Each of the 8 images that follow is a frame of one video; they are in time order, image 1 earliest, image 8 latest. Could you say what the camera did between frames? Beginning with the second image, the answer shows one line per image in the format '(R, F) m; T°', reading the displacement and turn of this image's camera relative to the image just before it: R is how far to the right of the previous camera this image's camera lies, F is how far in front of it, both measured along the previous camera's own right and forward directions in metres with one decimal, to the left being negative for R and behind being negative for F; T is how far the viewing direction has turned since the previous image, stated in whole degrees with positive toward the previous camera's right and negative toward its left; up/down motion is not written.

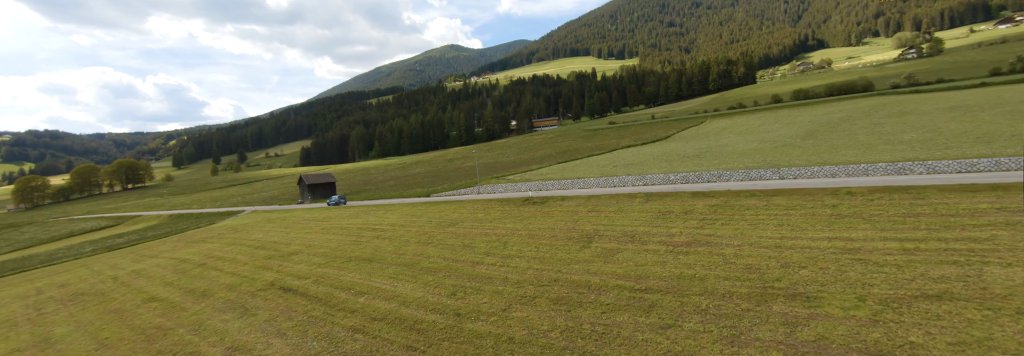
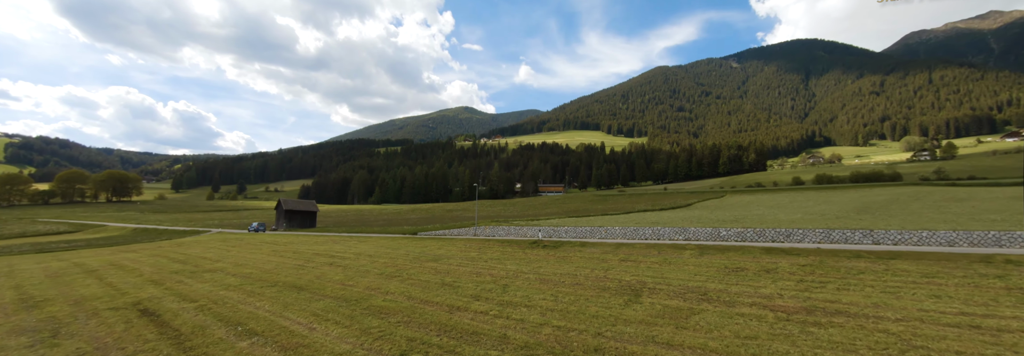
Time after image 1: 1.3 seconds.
(-0.2, +6.9) m; -1°
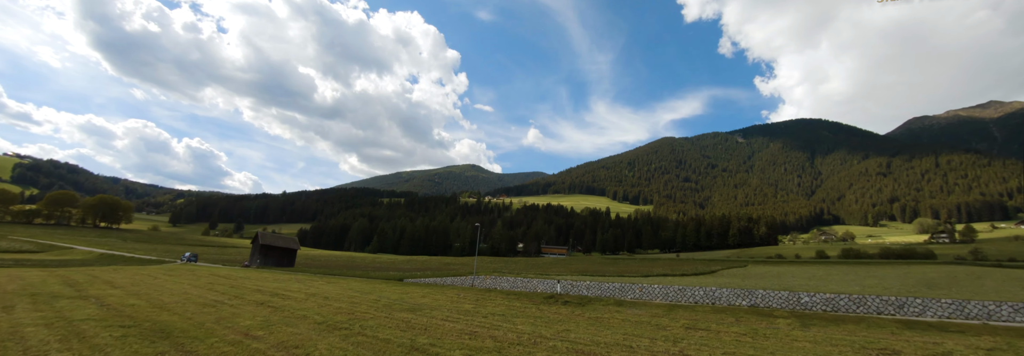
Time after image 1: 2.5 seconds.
(-0.4, +5.8) m; -1°
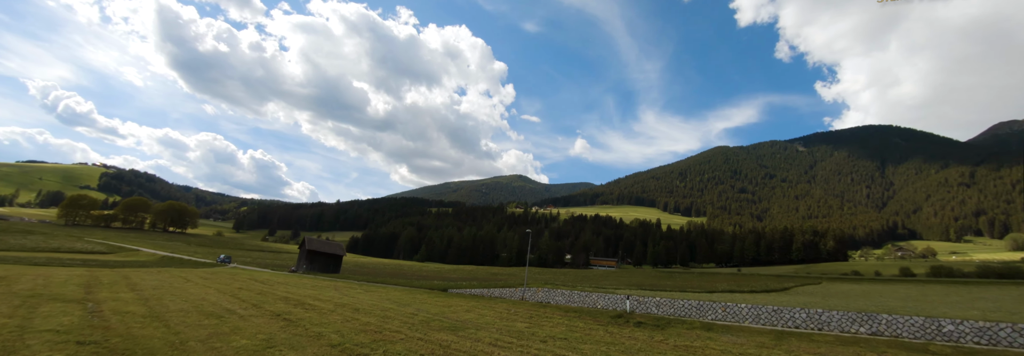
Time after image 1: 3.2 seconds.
(-0.5, +2.8) m; -6°
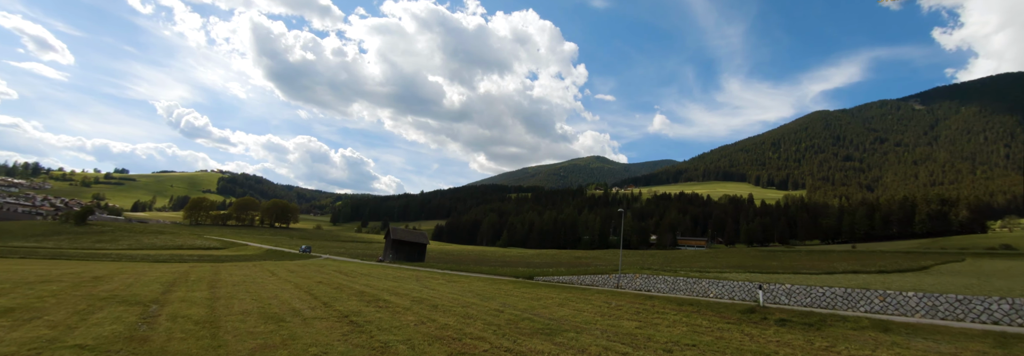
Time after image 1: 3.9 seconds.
(-0.6, +2.5) m; -10°
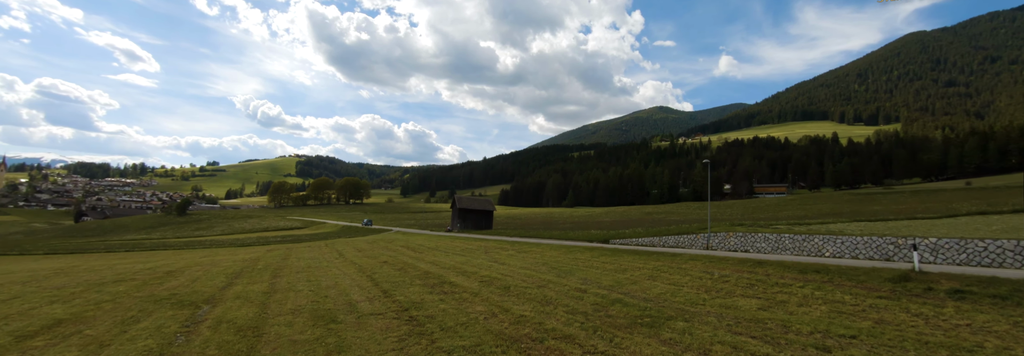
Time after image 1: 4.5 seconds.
(-0.3, +2.0) m; -8°
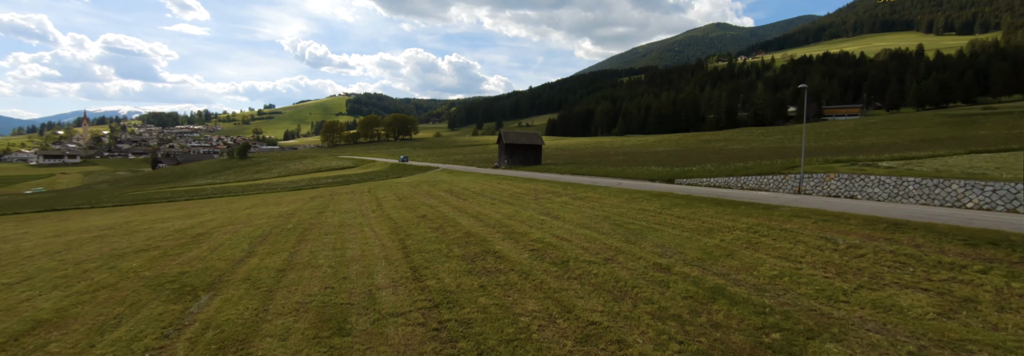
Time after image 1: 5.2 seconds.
(-0.2, +2.5) m; -7°
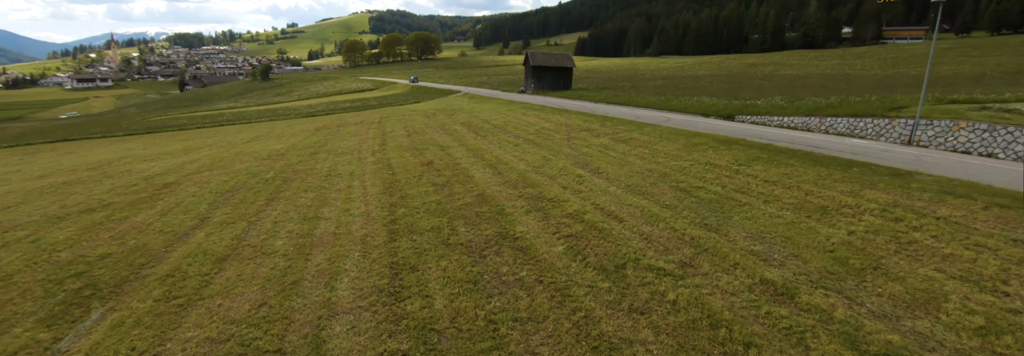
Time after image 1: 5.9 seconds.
(0.0, +3.0) m; -4°
